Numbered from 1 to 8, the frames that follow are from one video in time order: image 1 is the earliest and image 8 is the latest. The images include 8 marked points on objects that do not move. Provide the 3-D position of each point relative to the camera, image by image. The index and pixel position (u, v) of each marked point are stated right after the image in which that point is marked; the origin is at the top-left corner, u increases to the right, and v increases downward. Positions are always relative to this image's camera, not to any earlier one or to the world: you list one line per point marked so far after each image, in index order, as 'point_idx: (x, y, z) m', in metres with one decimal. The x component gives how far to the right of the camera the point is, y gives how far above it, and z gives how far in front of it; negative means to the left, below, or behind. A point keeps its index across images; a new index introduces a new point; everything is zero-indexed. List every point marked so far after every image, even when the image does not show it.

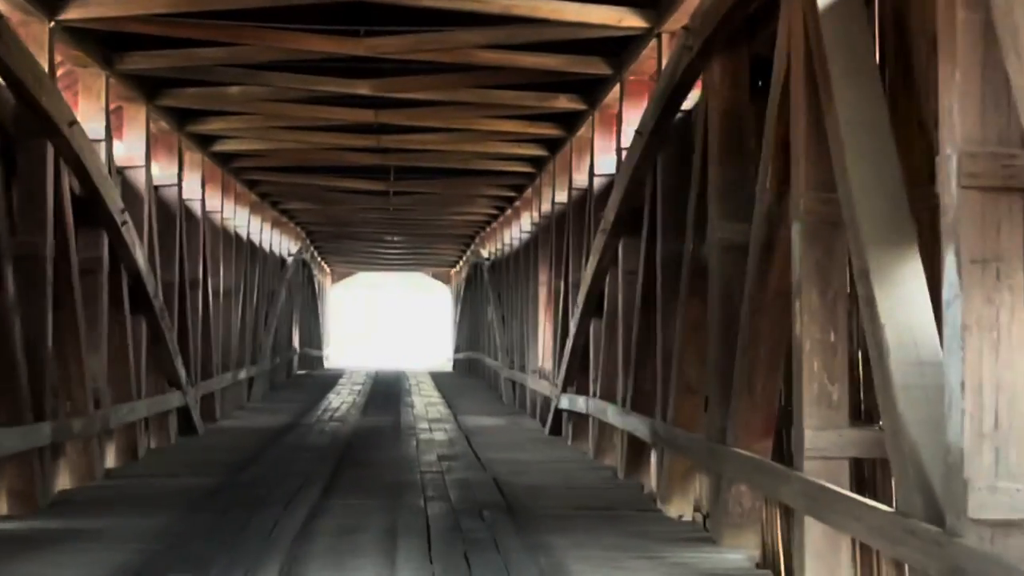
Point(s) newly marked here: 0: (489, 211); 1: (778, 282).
0: (-0.2, +0.6, +12.9) m
1: (+0.6, 0.0, +3.6) m
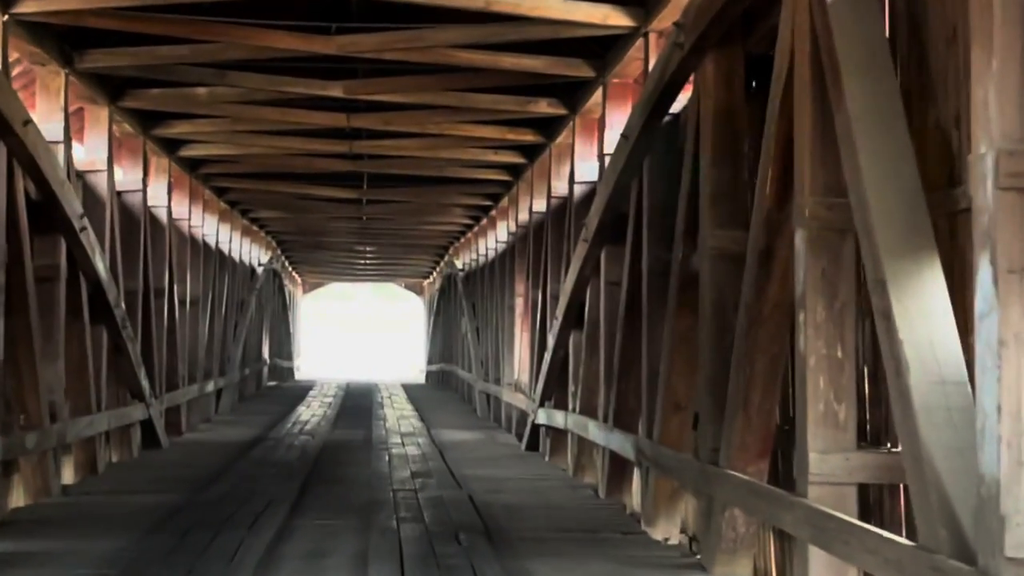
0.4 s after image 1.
0: (-0.4, +0.6, +12.6) m
1: (+0.6, 0.0, +3.4) m
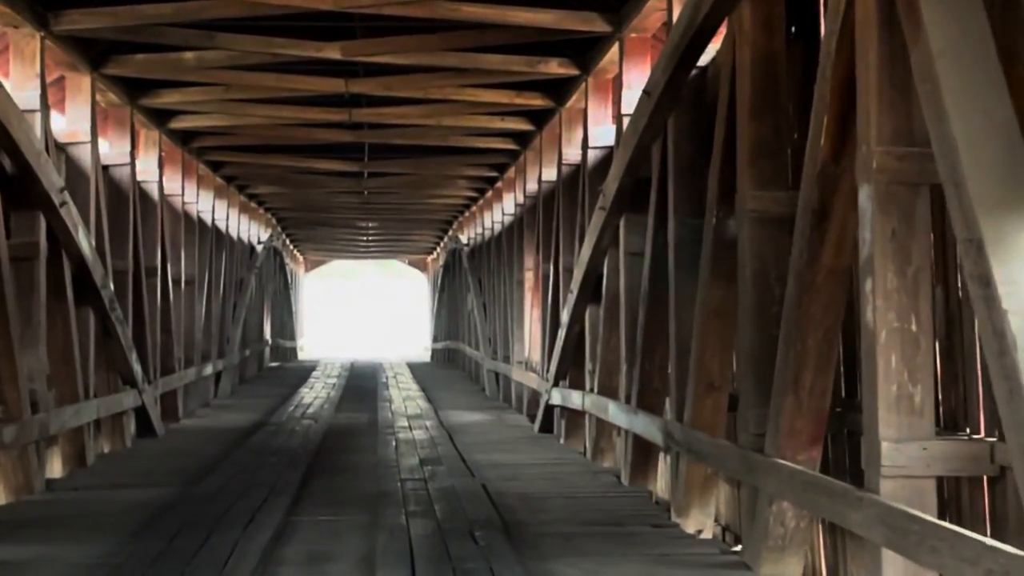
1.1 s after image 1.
0: (-0.3, +0.7, +12.2) m
1: (+0.6, +0.1, +3.0) m
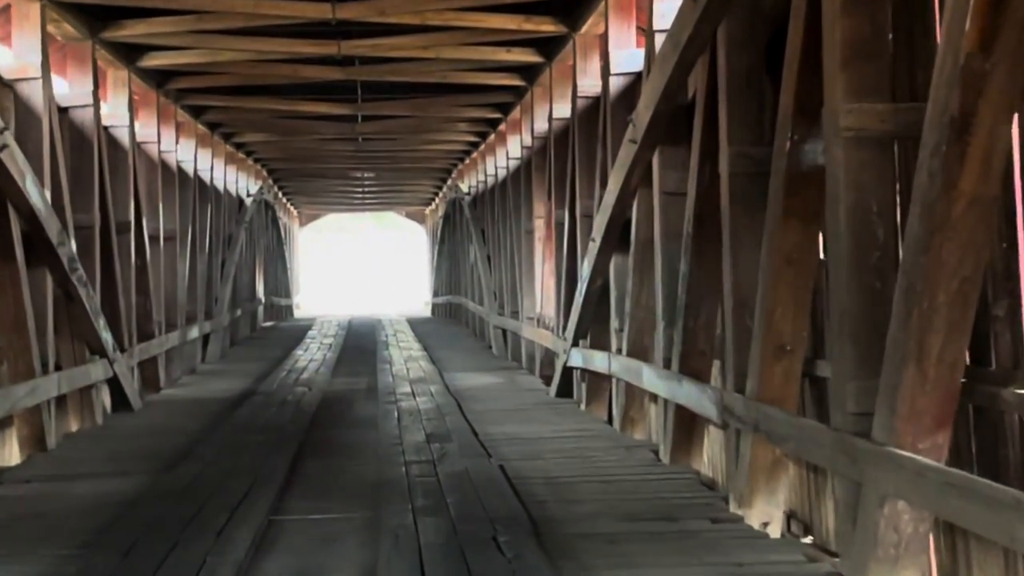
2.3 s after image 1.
0: (-0.3, +1.1, +11.5) m
1: (+0.7, +0.1, +2.3) m
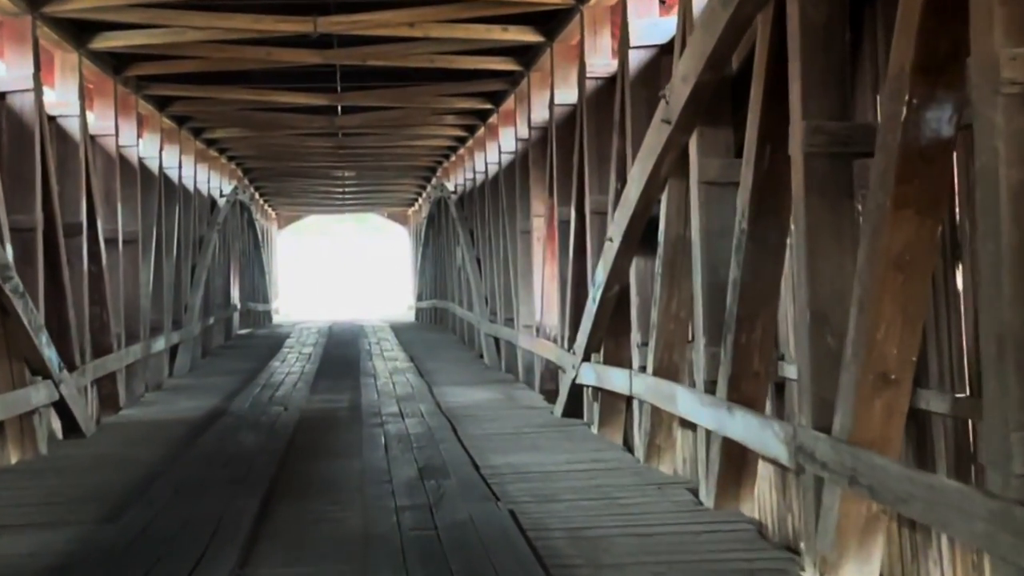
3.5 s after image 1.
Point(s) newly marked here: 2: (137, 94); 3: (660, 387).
0: (-0.4, +1.1, +10.7) m
1: (+0.7, +0.1, +1.5) m
2: (-1.9, +1.0, +7.9) m
3: (+0.4, -0.3, +4.2) m
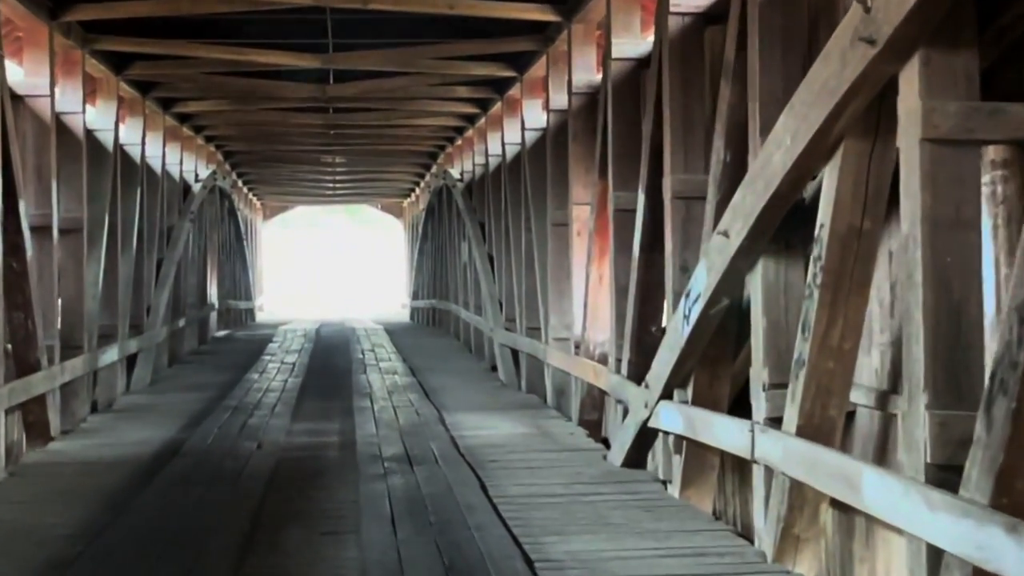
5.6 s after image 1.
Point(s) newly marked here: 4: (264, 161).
0: (-0.3, +1.1, +9.2) m
1: (+0.9, +0.1, +0.1) m
2: (-1.8, +1.0, +6.5) m
3: (+0.5, -0.3, +2.8) m
4: (-2.3, +1.1, +13.9) m
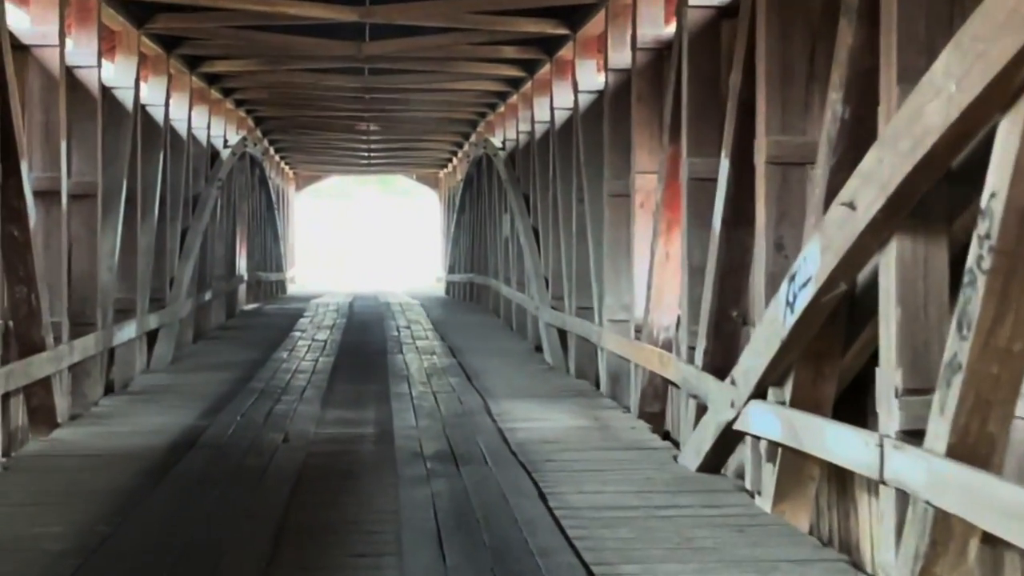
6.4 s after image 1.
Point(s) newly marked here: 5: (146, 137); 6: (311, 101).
0: (0.0, +1.2, +8.6) m
1: (+1.0, +0.1, -0.5) m
2: (-1.6, +1.1, +5.9) m
3: (+0.7, -0.3, +2.2) m
4: (-1.9, +1.4, +13.3) m
5: (-1.8, +0.7, +7.4) m
6: (-1.4, +1.3, +11.0) m
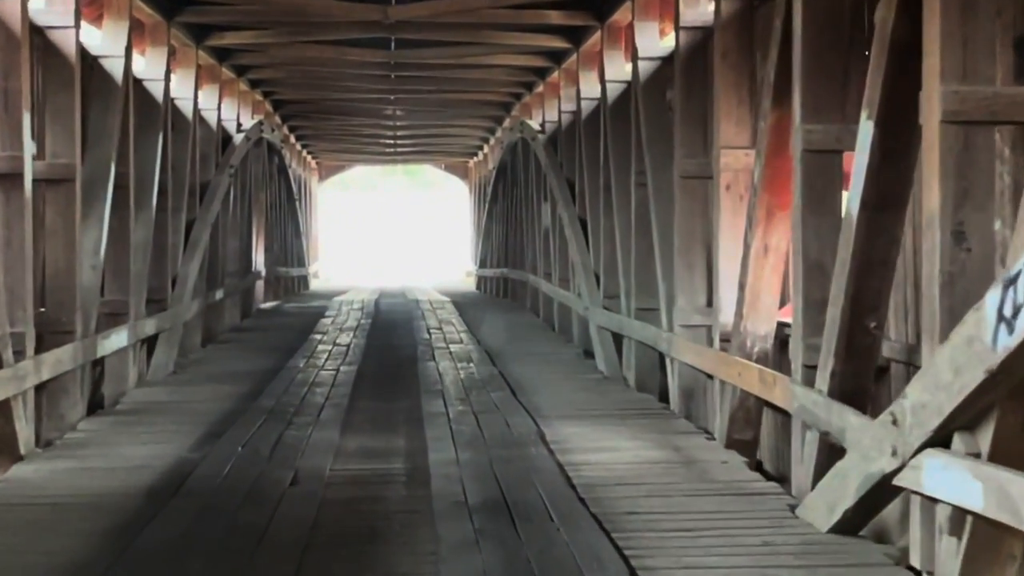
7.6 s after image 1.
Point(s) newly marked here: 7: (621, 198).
0: (+0.2, +1.2, +7.7) m
1: (+1.0, 0.0, -1.5) m
2: (-1.4, +1.1, +5.0) m
3: (+0.8, -0.3, +1.2) m
4: (-1.6, +1.4, +12.4) m
5: (-1.5, +0.7, +6.5) m
6: (-1.2, +1.3, +10.1) m
7: (+0.5, +0.4, +6.4) m
